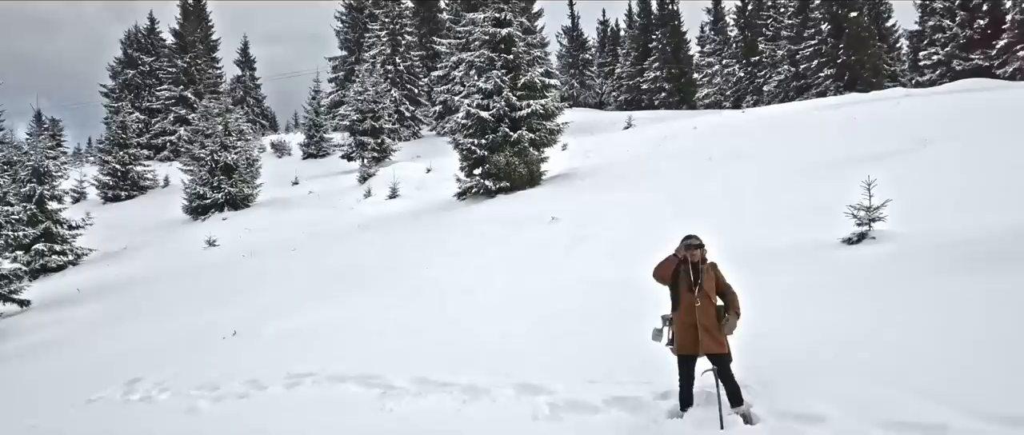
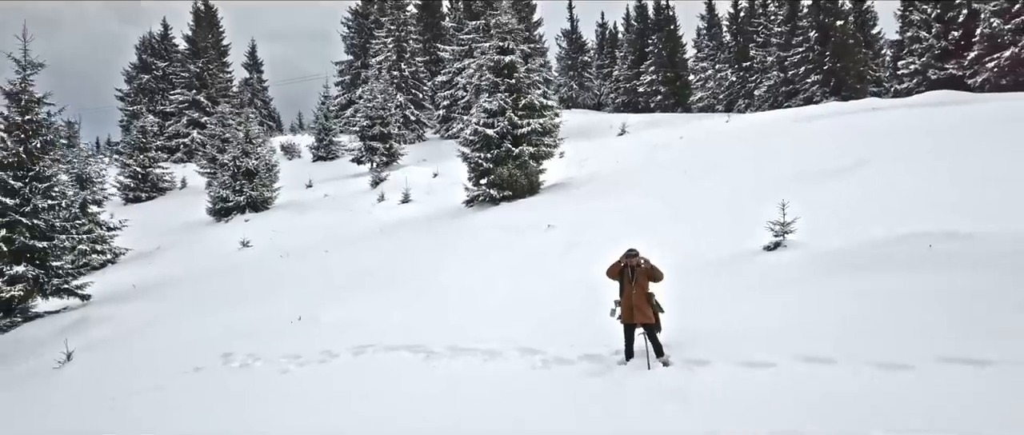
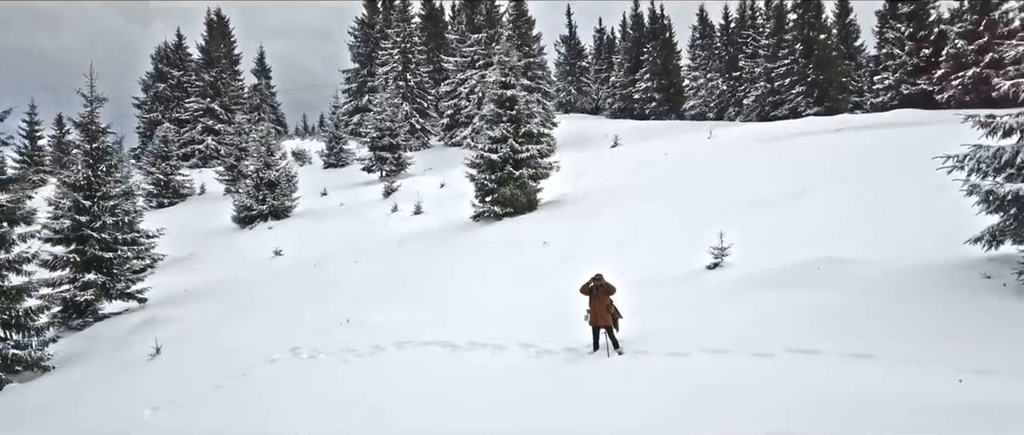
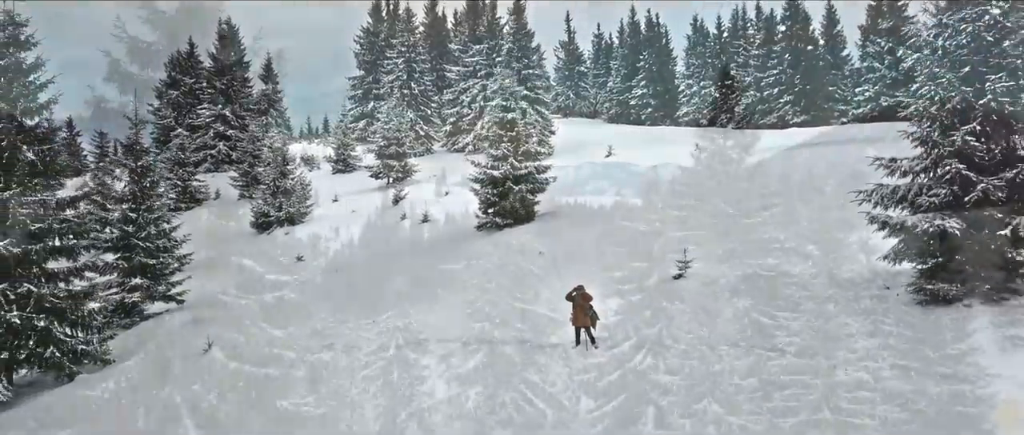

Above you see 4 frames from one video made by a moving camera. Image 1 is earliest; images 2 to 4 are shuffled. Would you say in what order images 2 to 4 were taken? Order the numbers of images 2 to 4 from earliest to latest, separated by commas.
2, 3, 4
